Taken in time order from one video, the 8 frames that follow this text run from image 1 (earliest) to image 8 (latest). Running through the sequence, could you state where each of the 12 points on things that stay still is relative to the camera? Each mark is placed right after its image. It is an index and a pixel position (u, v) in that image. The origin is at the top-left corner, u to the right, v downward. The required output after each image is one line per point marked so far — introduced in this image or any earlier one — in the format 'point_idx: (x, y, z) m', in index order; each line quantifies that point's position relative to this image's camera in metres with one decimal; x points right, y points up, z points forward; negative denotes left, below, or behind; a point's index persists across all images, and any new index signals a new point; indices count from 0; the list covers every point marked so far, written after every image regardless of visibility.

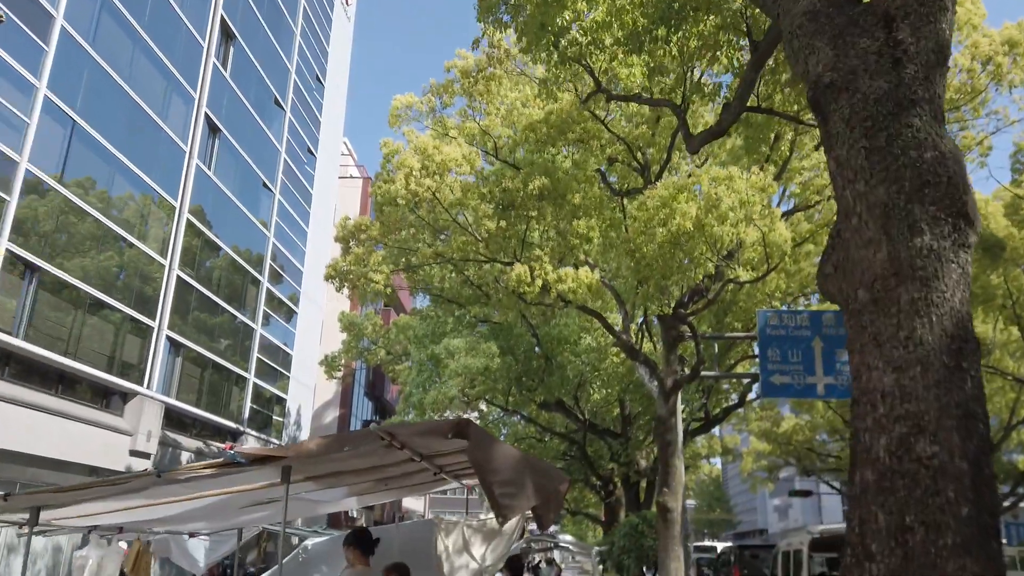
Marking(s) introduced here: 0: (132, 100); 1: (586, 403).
0: (-8.6, +4.2, +17.2) m
1: (+1.9, -3.0, +19.6) m
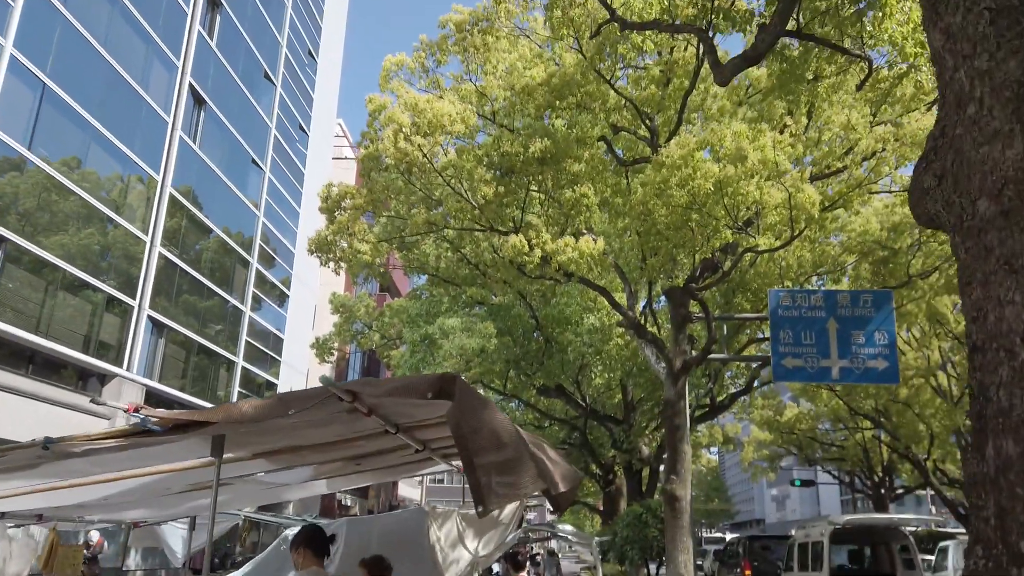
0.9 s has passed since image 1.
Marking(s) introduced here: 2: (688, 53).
0: (-8.6, +4.7, +16.3) m
1: (+1.9, -2.5, +18.8) m
2: (+2.6, +3.5, +11.3) m
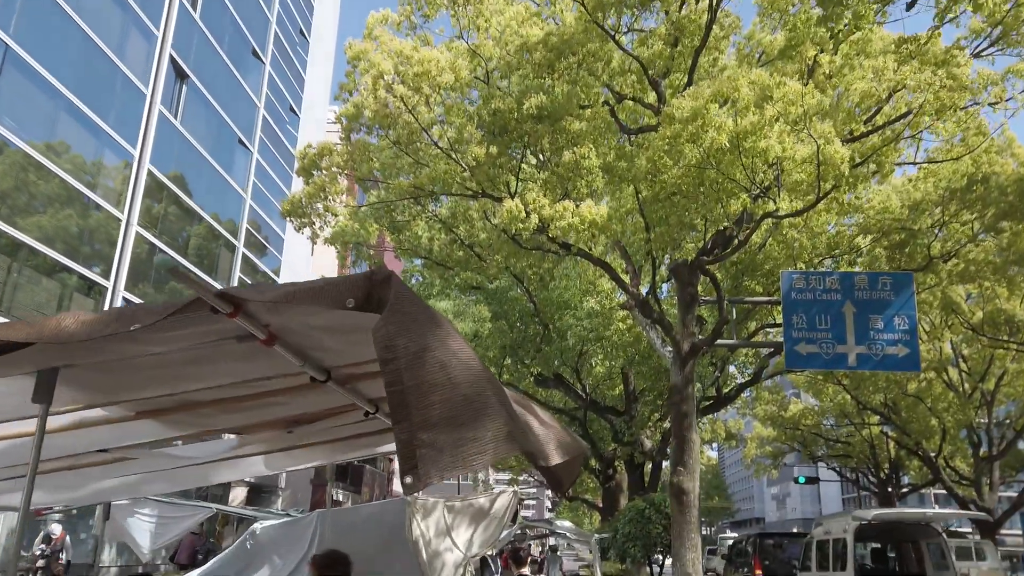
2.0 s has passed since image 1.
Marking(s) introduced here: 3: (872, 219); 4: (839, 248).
0: (-8.7, +5.1, +15.4) m
1: (+1.8, -2.1, +17.9) m
2: (+2.6, +3.9, +10.4) m
3: (+7.0, +1.4, +14.6) m
4: (+6.4, +0.8, +14.8) m
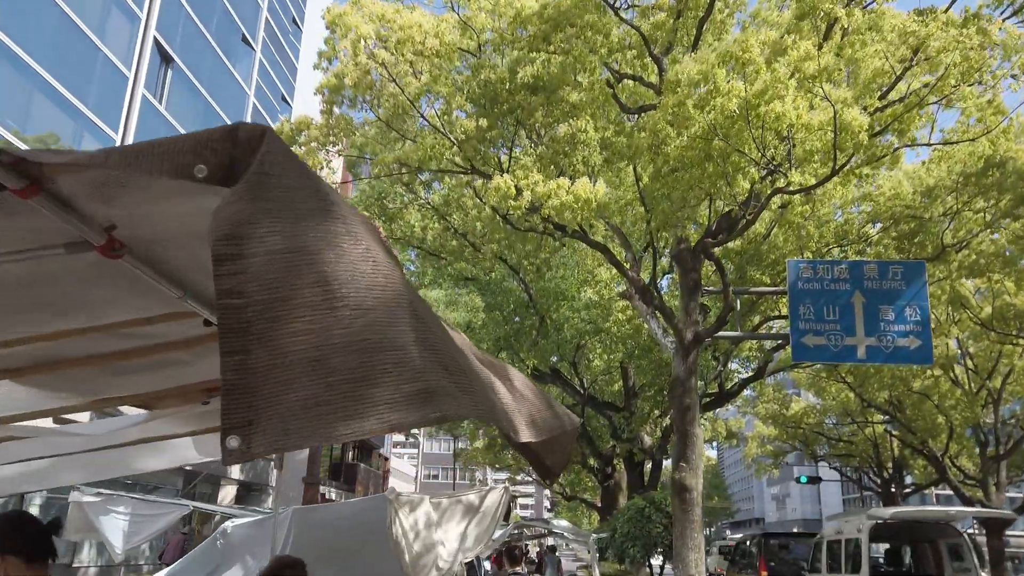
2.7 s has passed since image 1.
0: (-8.7, +5.4, +14.8) m
1: (+1.7, -1.9, +17.3) m
2: (+2.5, +4.1, +9.8) m
3: (+6.9, +1.5, +14.1) m
4: (+6.3, +1.0, +14.2) m
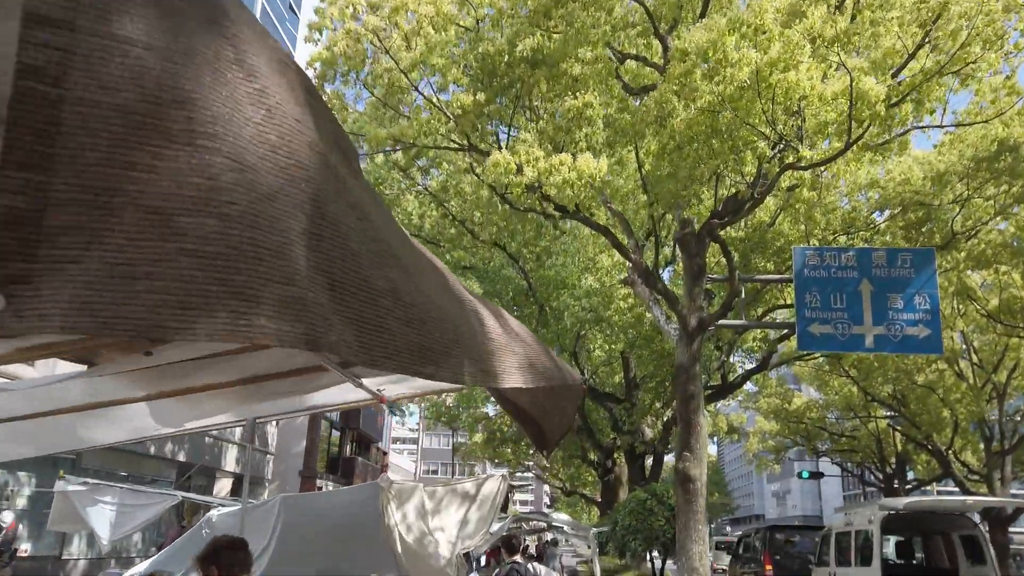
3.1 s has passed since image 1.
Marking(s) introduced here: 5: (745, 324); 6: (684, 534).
0: (-8.7, +5.6, +14.4) m
1: (+1.6, -1.7, +17.0) m
2: (+2.5, +4.3, +9.5) m
3: (+6.9, +1.8, +13.7) m
4: (+6.3, +1.2, +13.9) m
5: (+3.9, -0.6, +12.5) m
6: (+2.2, -3.1, +9.5) m
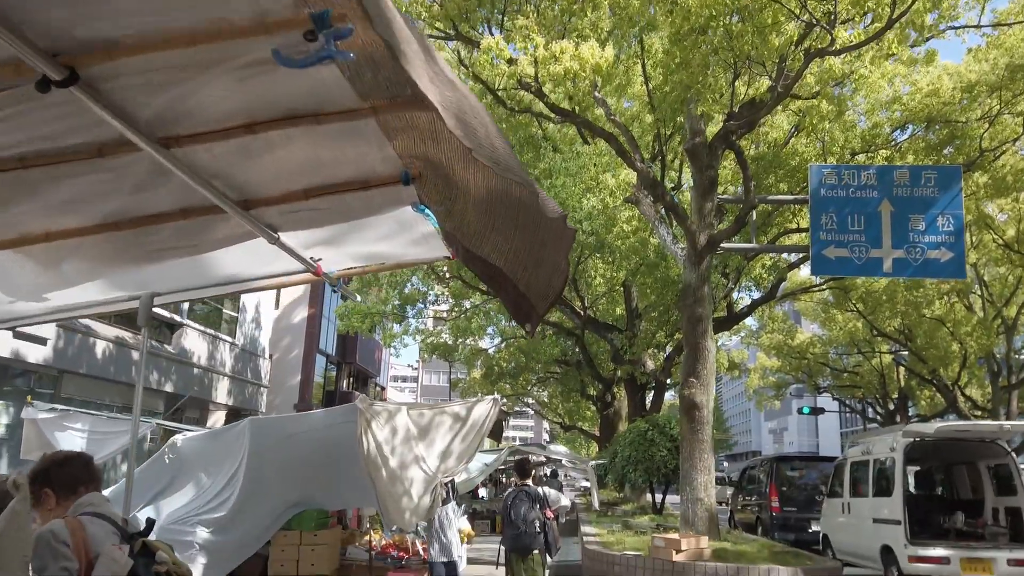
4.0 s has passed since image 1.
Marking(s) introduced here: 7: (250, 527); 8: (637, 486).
0: (-8.8, +7.0, +13.2) m
1: (+1.6, -0.1, +16.3) m
2: (+2.4, +5.2, +8.3) m
3: (+6.8, +3.1, +12.8) m
4: (+6.2, +2.5, +13.0) m
5: (+3.8, +0.6, +11.7) m
6: (+2.1, -2.1, +8.9) m
7: (-2.3, -2.1, +6.6) m
8: (+2.1, -3.3, +12.8) m
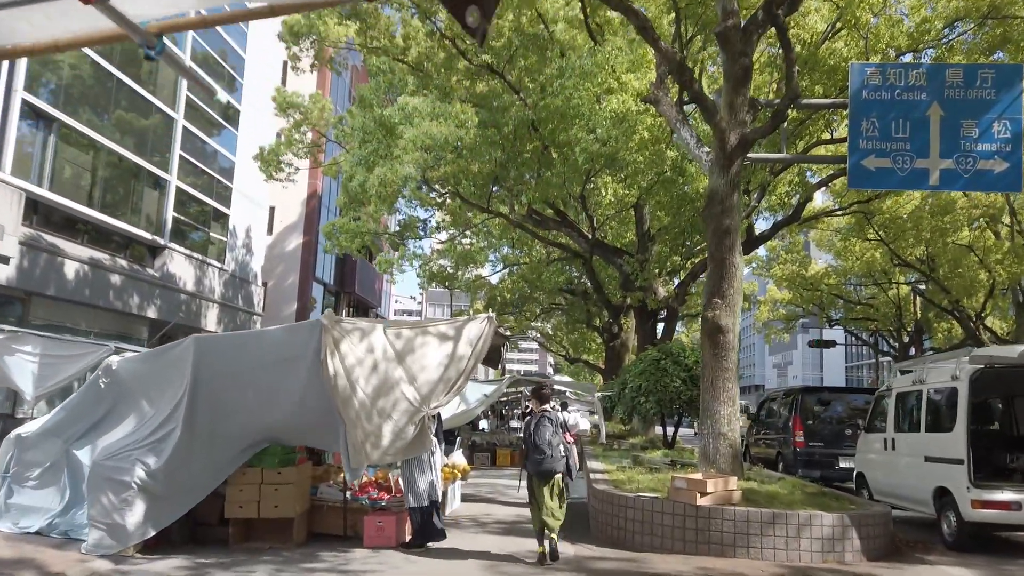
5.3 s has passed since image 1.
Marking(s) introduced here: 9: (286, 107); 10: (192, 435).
0: (-8.7, +8.4, +11.4) m
1: (+1.6, +1.5, +15.1) m
2: (+2.4, +6.1, +6.7) m
3: (+6.9, +4.3, +11.2) m
4: (+6.3, +3.8, +11.5) m
5: (+3.8, +1.8, +10.4) m
6: (+2.1, -1.1, +7.9) m
7: (-2.3, -1.3, +5.6) m
8: (+2.1, -2.0, +11.8) m
9: (-4.9, +3.9, +16.3) m
10: (-2.4, -1.1, +5.6) m
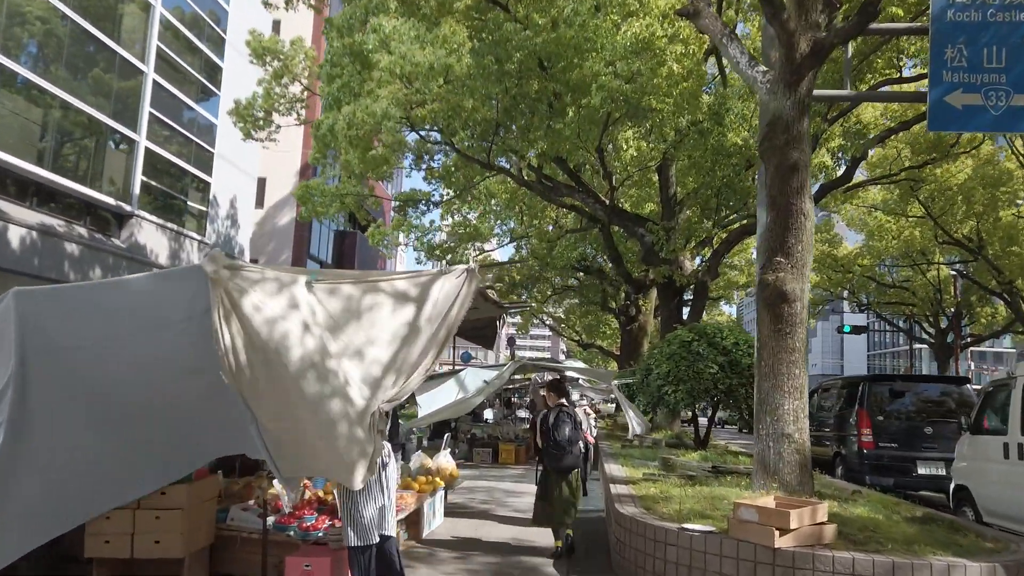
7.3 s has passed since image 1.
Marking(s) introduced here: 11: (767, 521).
0: (-8.7, +8.8, +9.5) m
1: (+1.8, +2.0, +13.1) m
2: (+2.4, +6.5, +4.6) m
3: (+6.9, +4.7, +9.1) m
4: (+6.3, +4.2, +9.4) m
5: (+3.8, +2.2, +8.4) m
6: (+2.0, -0.7, +5.9) m
7: (-2.4, -1.0, +3.8) m
8: (+2.2, -1.6, +9.9) m
9: (-4.7, +4.4, +14.4) m
10: (-2.4, -0.7, +3.8) m
11: (+1.3, -1.2, +4.0) m
